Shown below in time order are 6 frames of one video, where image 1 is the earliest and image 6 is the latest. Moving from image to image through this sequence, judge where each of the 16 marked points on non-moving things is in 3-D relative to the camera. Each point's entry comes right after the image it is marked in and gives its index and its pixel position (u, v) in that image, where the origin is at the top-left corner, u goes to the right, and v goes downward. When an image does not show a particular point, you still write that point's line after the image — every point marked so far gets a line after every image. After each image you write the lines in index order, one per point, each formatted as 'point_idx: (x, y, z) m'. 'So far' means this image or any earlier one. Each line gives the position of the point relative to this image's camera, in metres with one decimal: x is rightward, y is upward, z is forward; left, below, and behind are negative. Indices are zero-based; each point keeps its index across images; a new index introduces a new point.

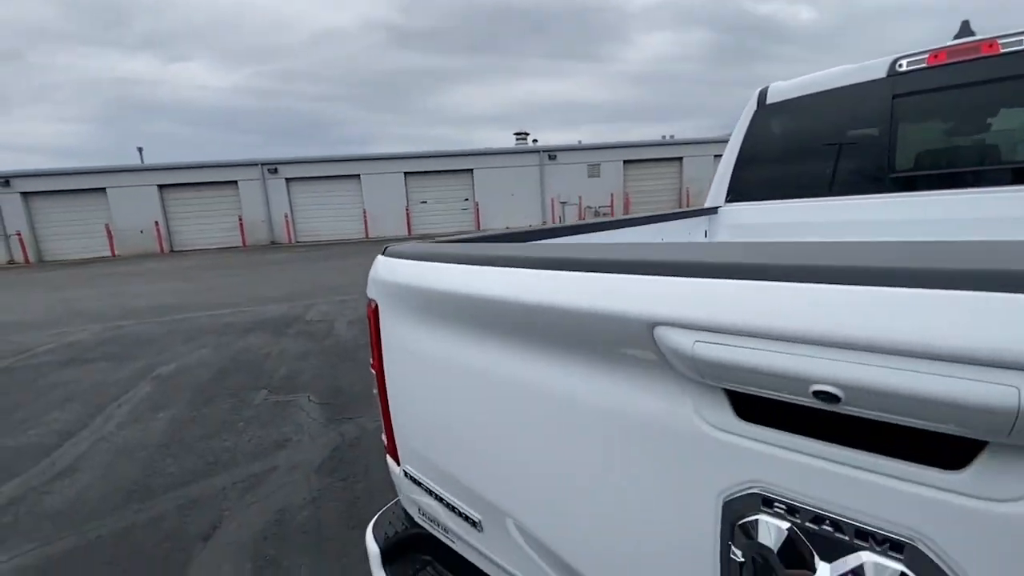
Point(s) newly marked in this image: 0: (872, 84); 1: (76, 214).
0: (+1.6, +0.9, +2.3) m
1: (-17.0, +3.0, +18.9) m
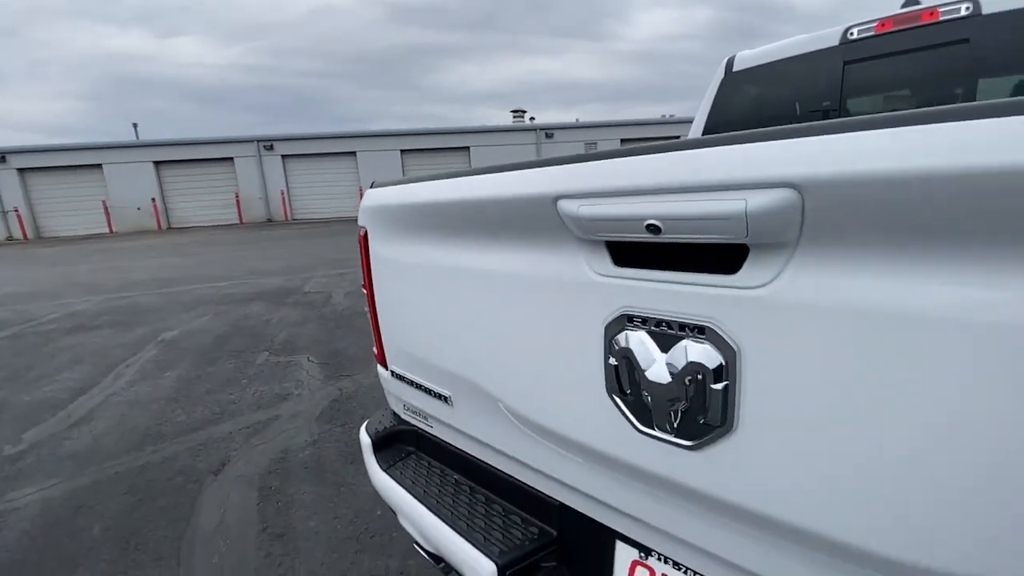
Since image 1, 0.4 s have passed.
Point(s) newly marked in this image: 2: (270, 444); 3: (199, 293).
0: (+1.5, +1.2, +2.4) m
1: (-17.2, +3.9, +18.9) m
2: (-1.6, -1.0, +3.2) m
3: (-5.1, -0.1, +7.9) m
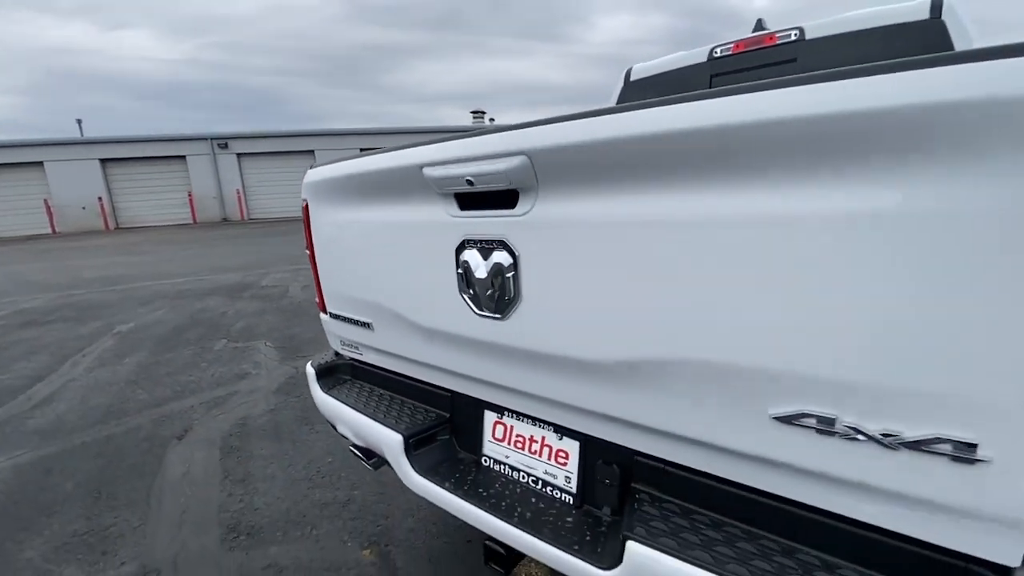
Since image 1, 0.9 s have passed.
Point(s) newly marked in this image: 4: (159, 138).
0: (+1.1, +1.3, +3.0) m
1: (-18.8, +3.8, +18.1) m
2: (-2.0, -0.9, +3.5) m
3: (-5.9, 0.0, +8.0) m
4: (-13.7, +5.9, +18.8) m
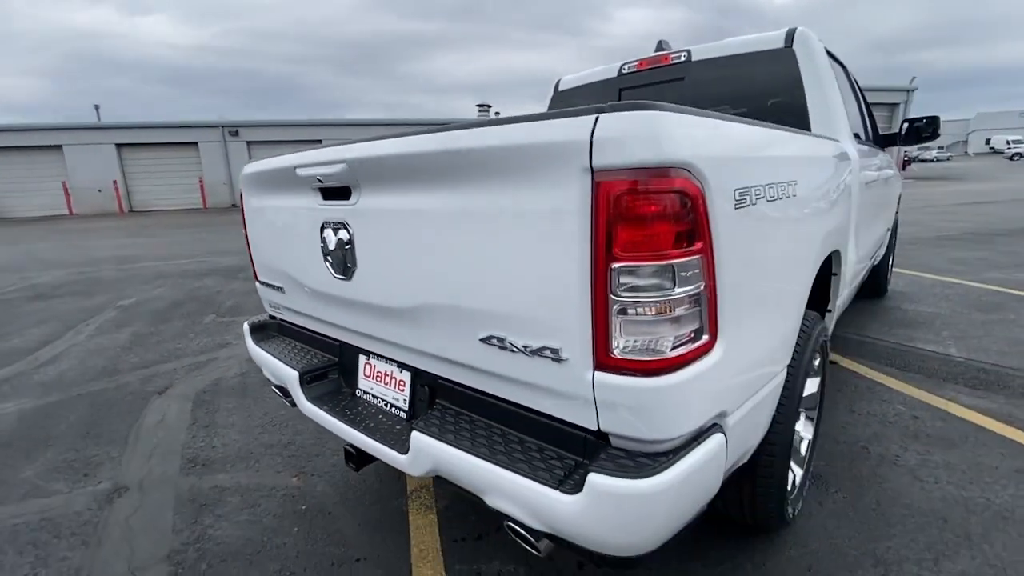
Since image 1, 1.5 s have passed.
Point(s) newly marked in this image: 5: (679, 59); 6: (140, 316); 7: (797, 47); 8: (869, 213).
0: (+0.7, +1.4, +3.4) m
1: (-18.8, +4.6, +18.9) m
2: (-2.5, -0.7, +4.0) m
3: (-6.3, +0.3, +8.5) m
4: (-13.6, +6.6, +19.4) m
5: (+1.0, +1.4, +3.0) m
6: (-4.4, -0.3, +5.7) m
7: (+1.5, +1.3, +2.5) m
8: (+2.3, +0.5, +3.0) m
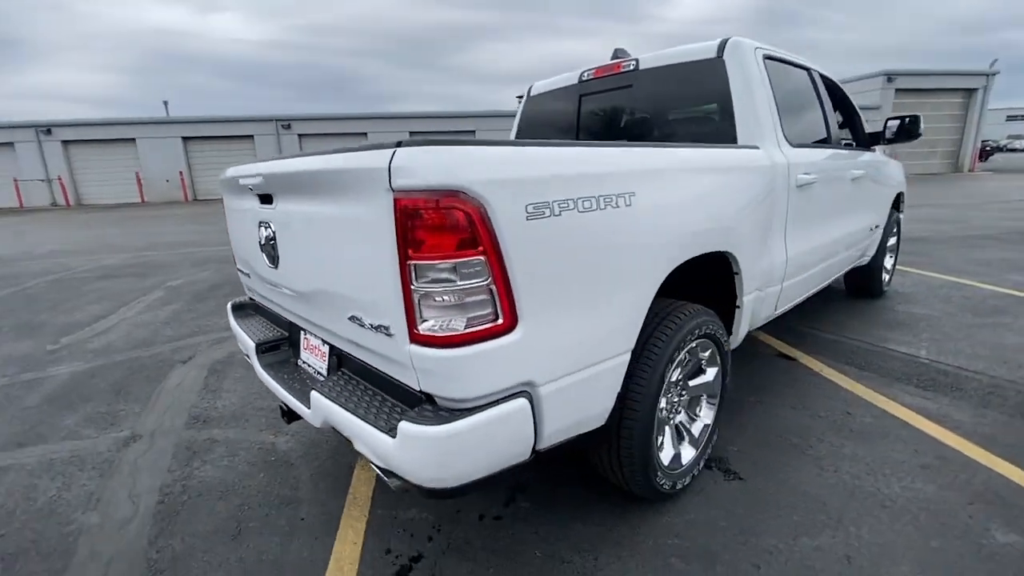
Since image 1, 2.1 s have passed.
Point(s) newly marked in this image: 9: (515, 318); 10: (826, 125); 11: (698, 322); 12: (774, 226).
0: (+0.4, +1.5, +3.6) m
1: (-17.3, +5.5, +20.8) m
2: (-2.7, -0.6, +4.5) m
3: (-6.0, +0.7, +9.4) m
4: (-12.1, +7.3, +20.9) m
5: (+0.7, +1.5, +3.2) m
6: (-4.4, -0.1, +6.5) m
7: (+1.2, +1.3, +2.7) m
8: (+2.0, +0.5, +3.1) m
9: (0.0, -0.1, +1.4) m
10: (+2.3, +1.2, +3.5) m
11: (+0.8, -0.2, +2.1) m
12: (+1.4, +0.3, +2.7) m
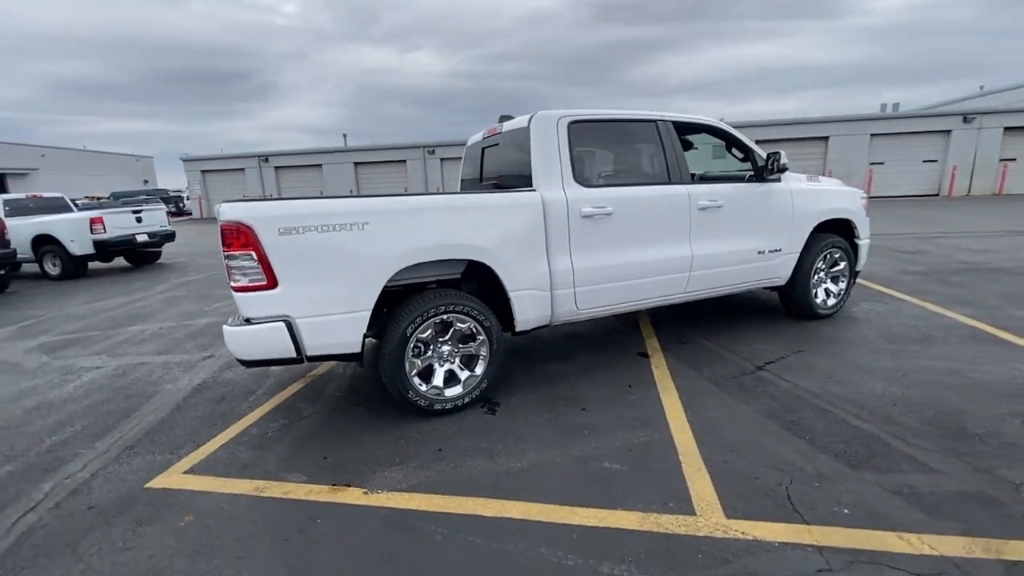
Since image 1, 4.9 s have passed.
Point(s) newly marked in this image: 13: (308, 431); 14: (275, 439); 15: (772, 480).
0: (-0.3, +1.5, +4.9) m
1: (-11.6, +5.9, +26.9) m
2: (-3.1, -0.4, +6.8) m
3: (-4.6, +0.9, +12.4) m
4: (-6.5, +7.4, +25.3) m
5: (-0.1, +1.5, +4.5) m
6: (-4.1, +0.1, +9.1) m
7: (+0.2, +1.3, +3.8) m
8: (+1.0, +0.4, +4.0) m
9: (-1.5, 0.0, +3.0) m
10: (+1.4, +1.1, +4.2) m
11: (-0.5, -0.1, +3.4) m
12: (+0.3, +0.3, +3.7) m
13: (-1.5, -1.0, +3.5) m
14: (-1.7, -1.1, +3.4) m
15: (+1.4, -1.1, +2.6) m
